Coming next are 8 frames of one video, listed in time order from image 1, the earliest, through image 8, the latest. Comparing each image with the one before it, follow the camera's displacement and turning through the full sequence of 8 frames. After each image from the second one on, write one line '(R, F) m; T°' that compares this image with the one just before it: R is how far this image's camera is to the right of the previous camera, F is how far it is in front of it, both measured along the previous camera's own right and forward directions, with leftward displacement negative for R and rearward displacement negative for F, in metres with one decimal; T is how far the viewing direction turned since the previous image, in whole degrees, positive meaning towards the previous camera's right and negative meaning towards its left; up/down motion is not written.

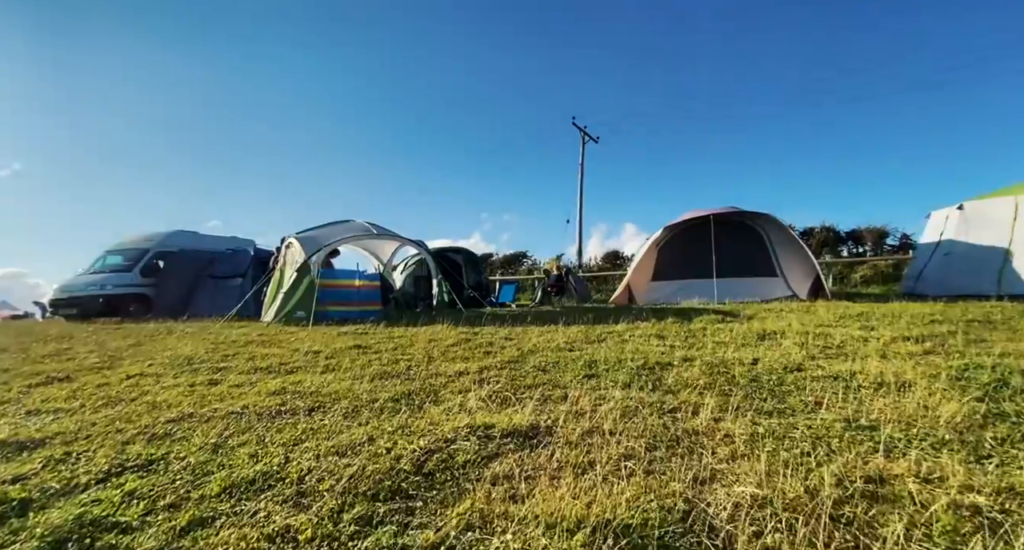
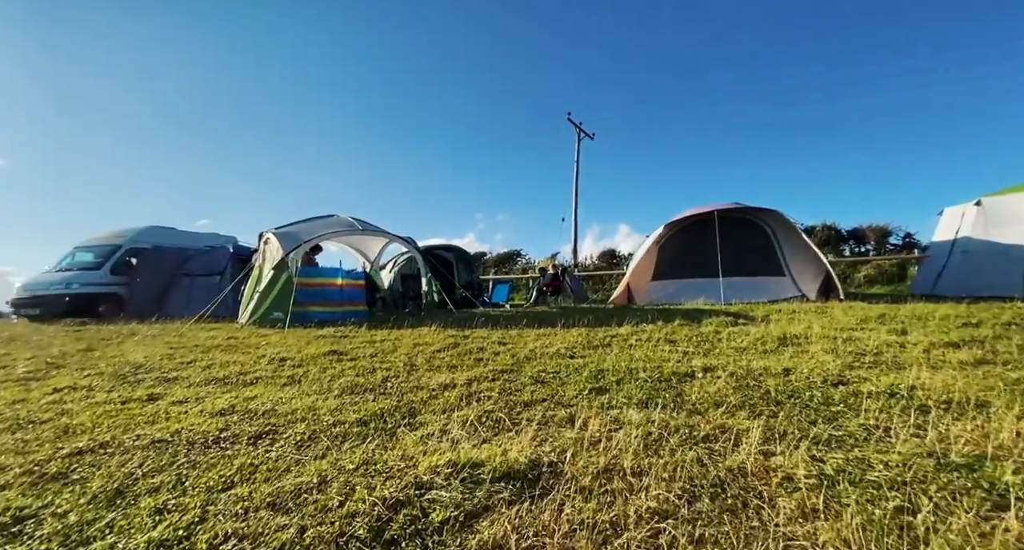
(0.0, +0.5) m; +1°
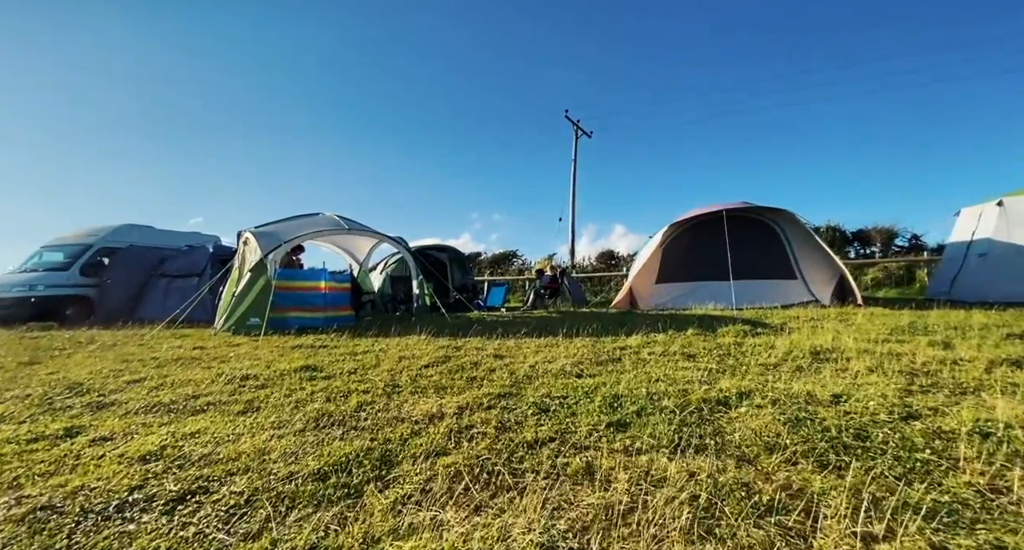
(0.0, +0.5) m; +1°
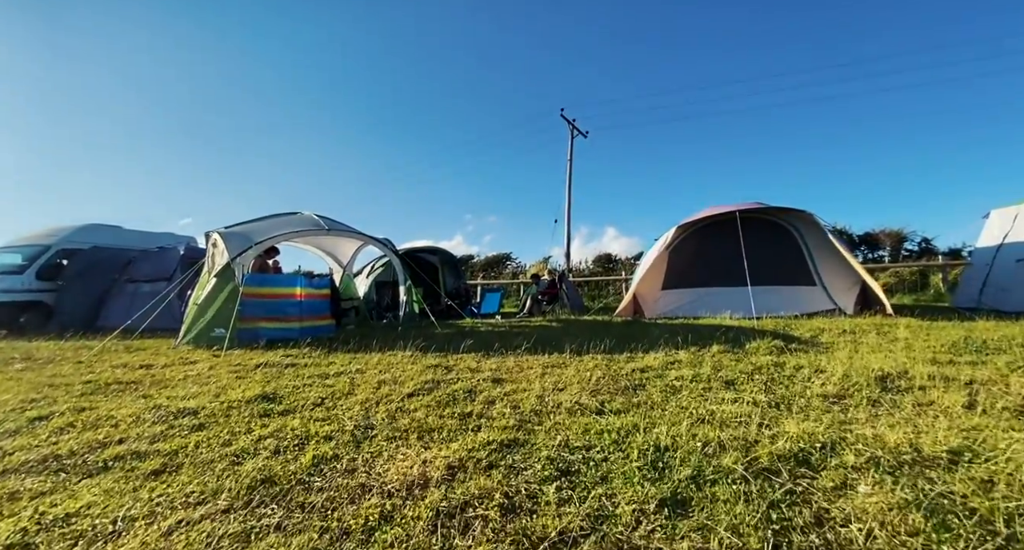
(-0.1, +0.7) m; +1°
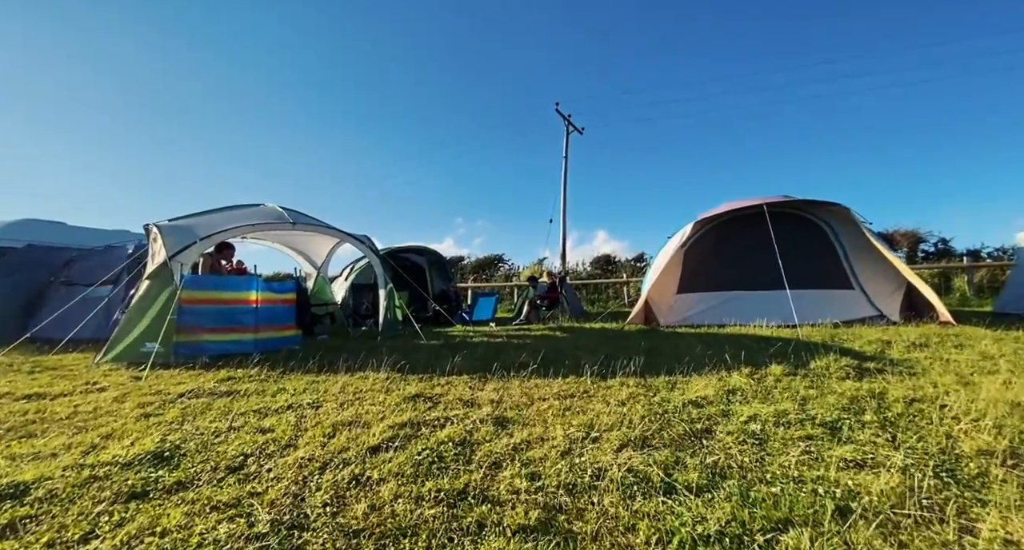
(-0.1, +1.0) m; +1°
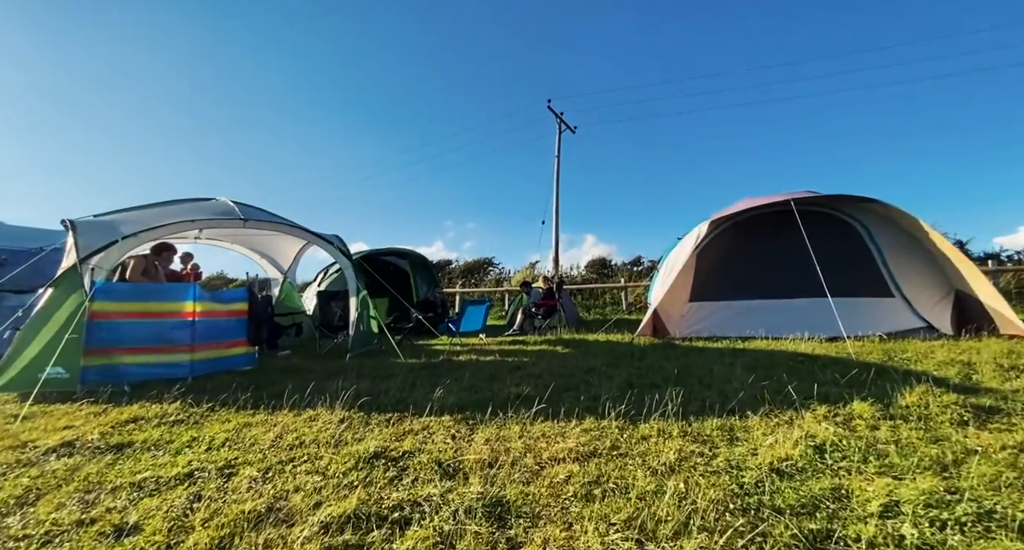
(-0.1, +0.9) m; +1°
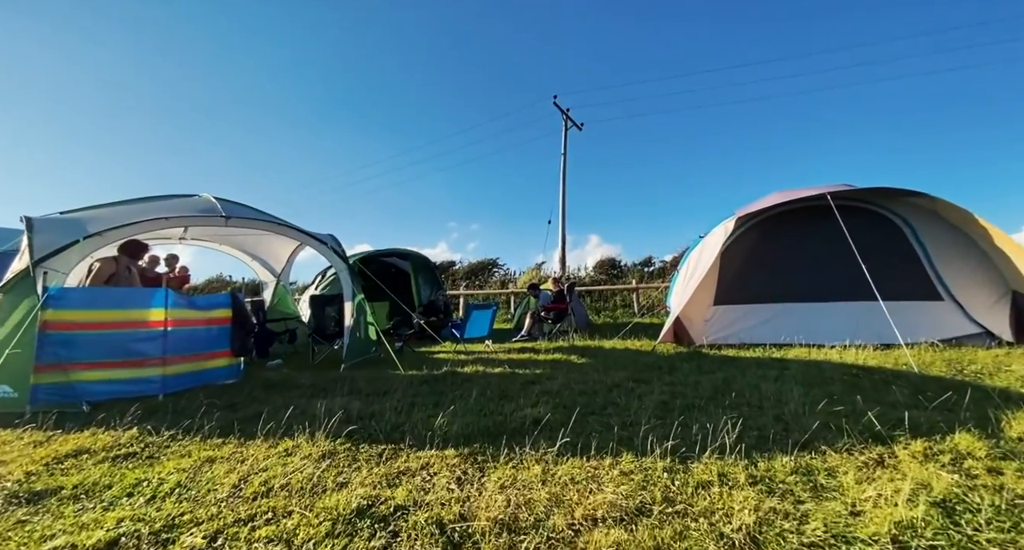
(-0.1, +0.5) m; 0°
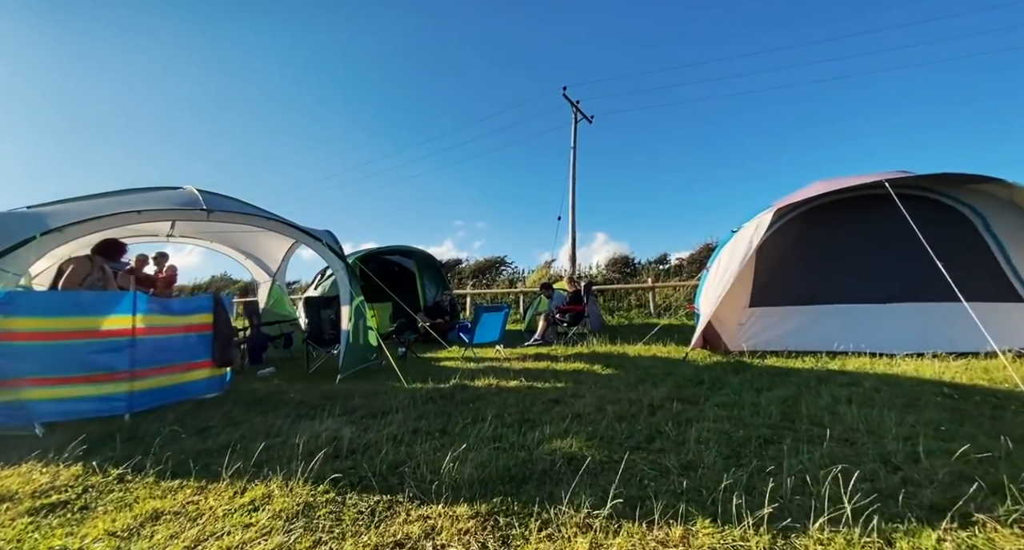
(-0.1, +0.6) m; -1°
